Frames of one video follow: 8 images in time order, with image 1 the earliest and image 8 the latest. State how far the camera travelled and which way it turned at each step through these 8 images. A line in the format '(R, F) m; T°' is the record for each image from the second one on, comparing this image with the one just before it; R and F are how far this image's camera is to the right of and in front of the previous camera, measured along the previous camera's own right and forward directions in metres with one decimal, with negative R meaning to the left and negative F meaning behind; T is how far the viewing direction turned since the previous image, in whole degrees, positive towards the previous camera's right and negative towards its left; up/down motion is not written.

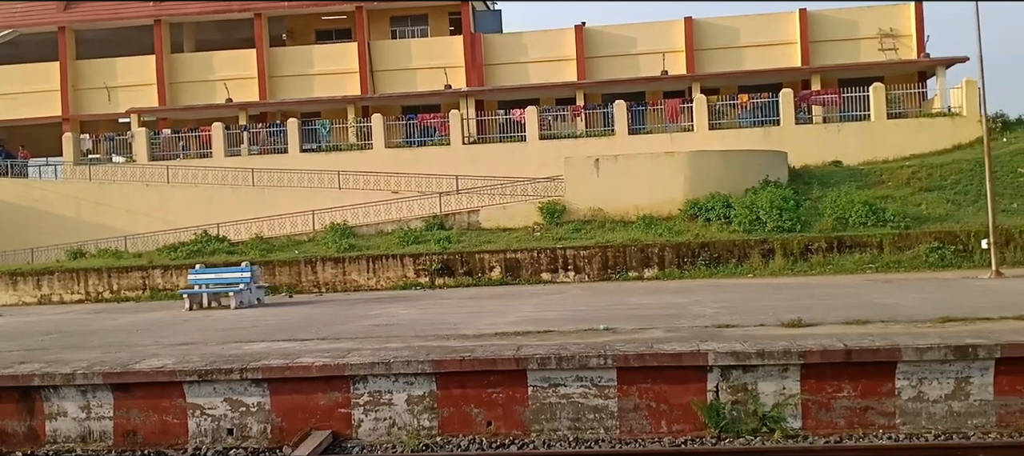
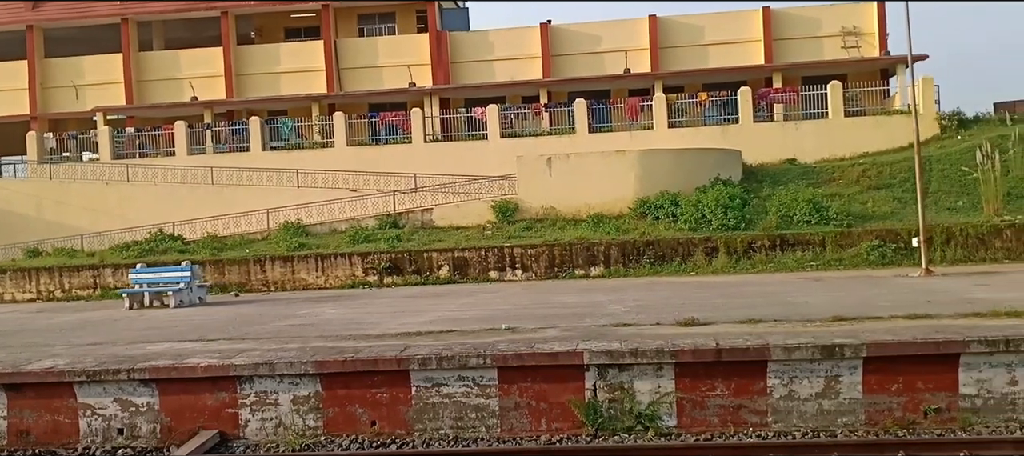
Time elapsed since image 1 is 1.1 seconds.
(+1.0, -0.1) m; 0°
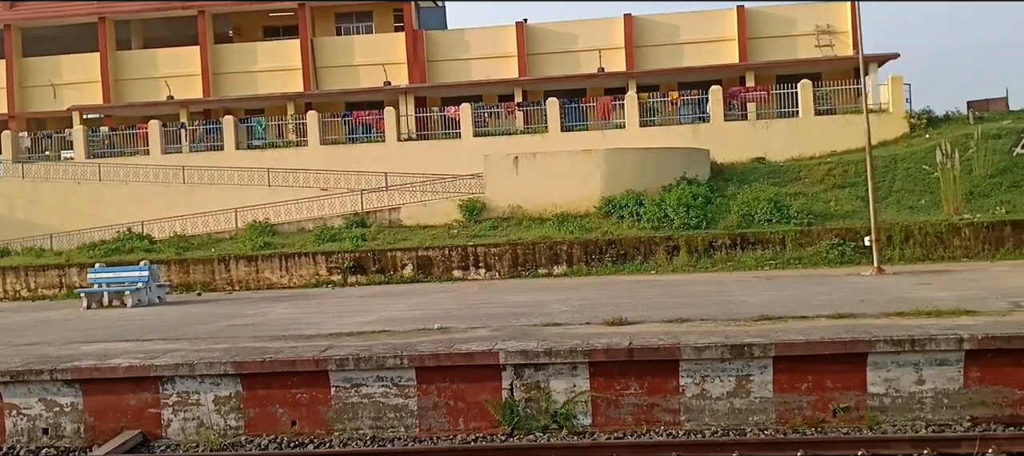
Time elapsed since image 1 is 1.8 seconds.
(+0.7, -0.1) m; 0°
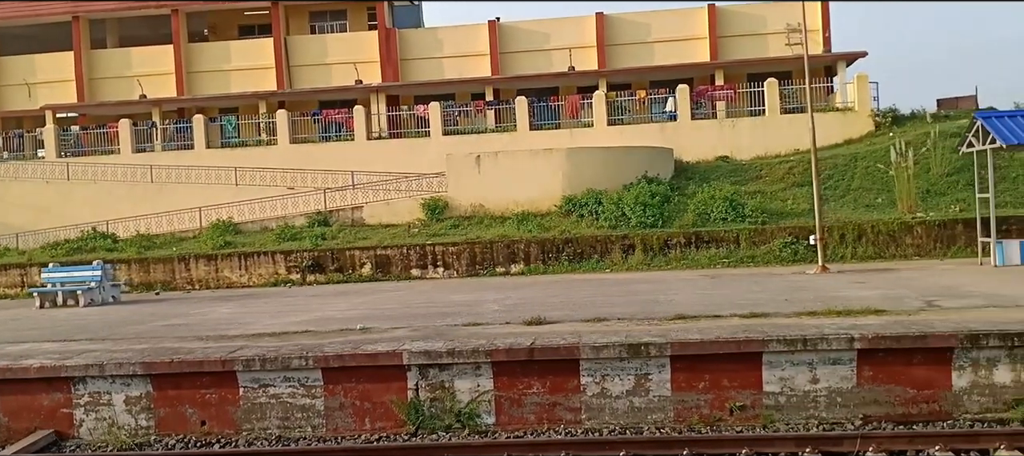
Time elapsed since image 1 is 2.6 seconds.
(+0.9, -0.1) m; 0°
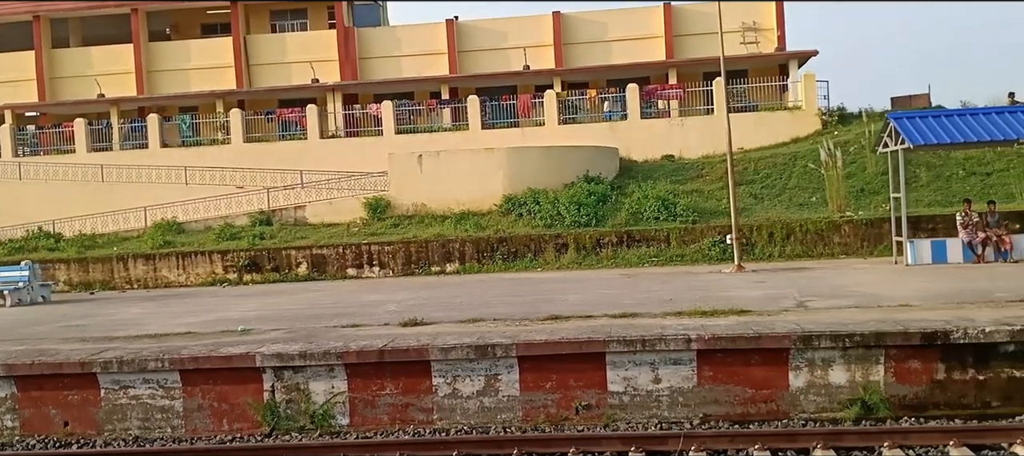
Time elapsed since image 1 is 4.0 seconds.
(+1.3, -0.2) m; 0°
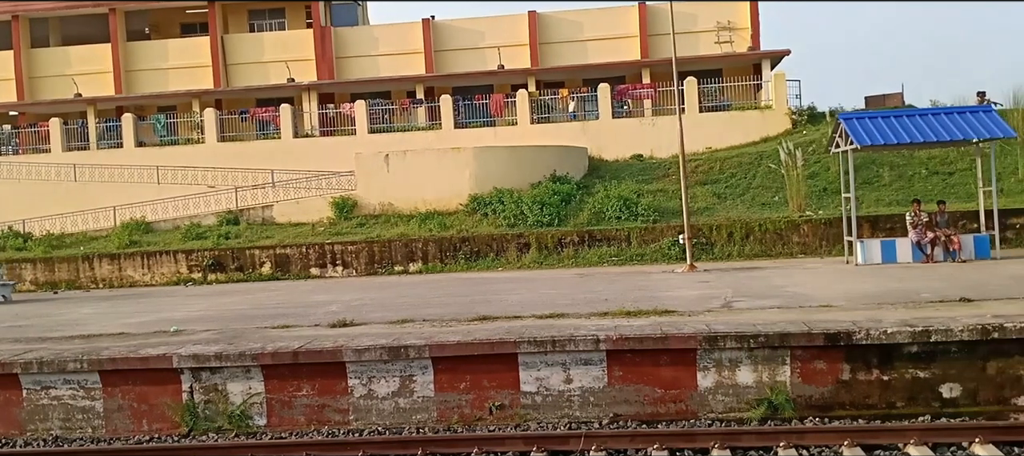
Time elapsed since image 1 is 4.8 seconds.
(+0.8, -0.1) m; 0°
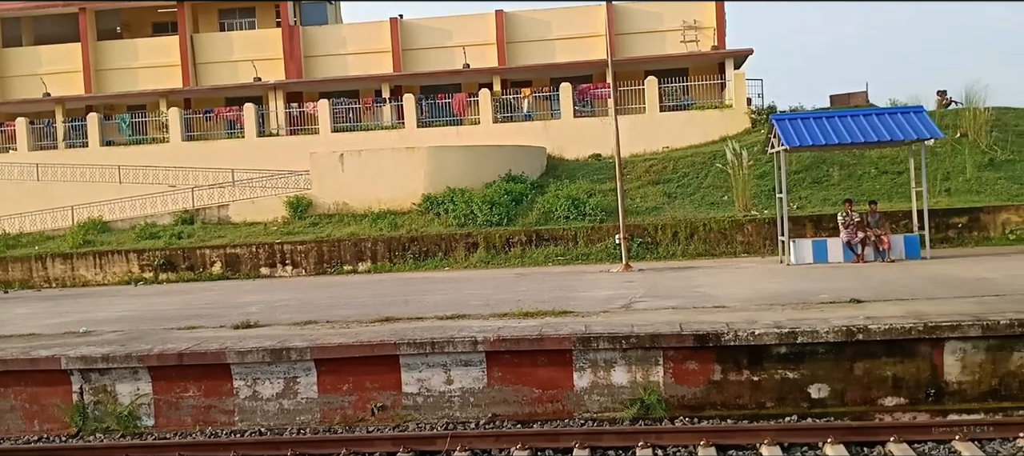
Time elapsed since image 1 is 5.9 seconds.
(+1.1, -0.1) m; 0°
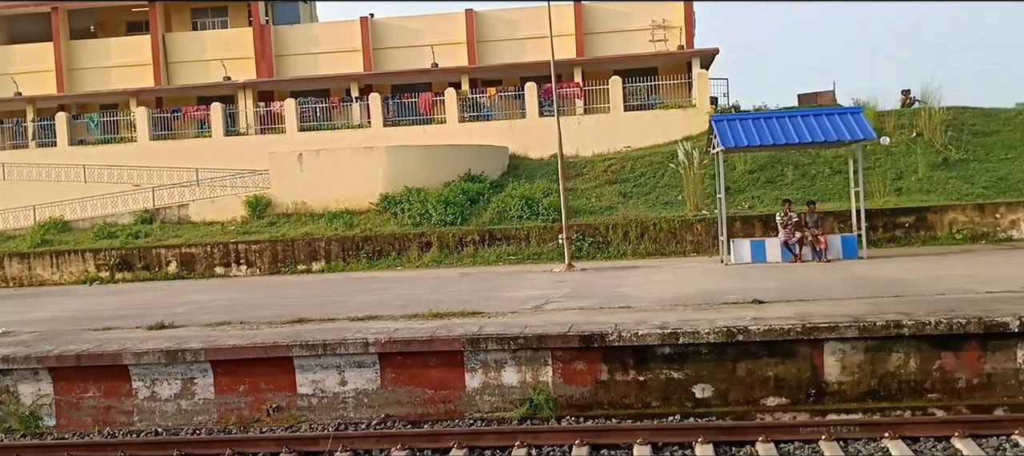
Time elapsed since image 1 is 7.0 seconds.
(+1.0, -0.1) m; 0°
